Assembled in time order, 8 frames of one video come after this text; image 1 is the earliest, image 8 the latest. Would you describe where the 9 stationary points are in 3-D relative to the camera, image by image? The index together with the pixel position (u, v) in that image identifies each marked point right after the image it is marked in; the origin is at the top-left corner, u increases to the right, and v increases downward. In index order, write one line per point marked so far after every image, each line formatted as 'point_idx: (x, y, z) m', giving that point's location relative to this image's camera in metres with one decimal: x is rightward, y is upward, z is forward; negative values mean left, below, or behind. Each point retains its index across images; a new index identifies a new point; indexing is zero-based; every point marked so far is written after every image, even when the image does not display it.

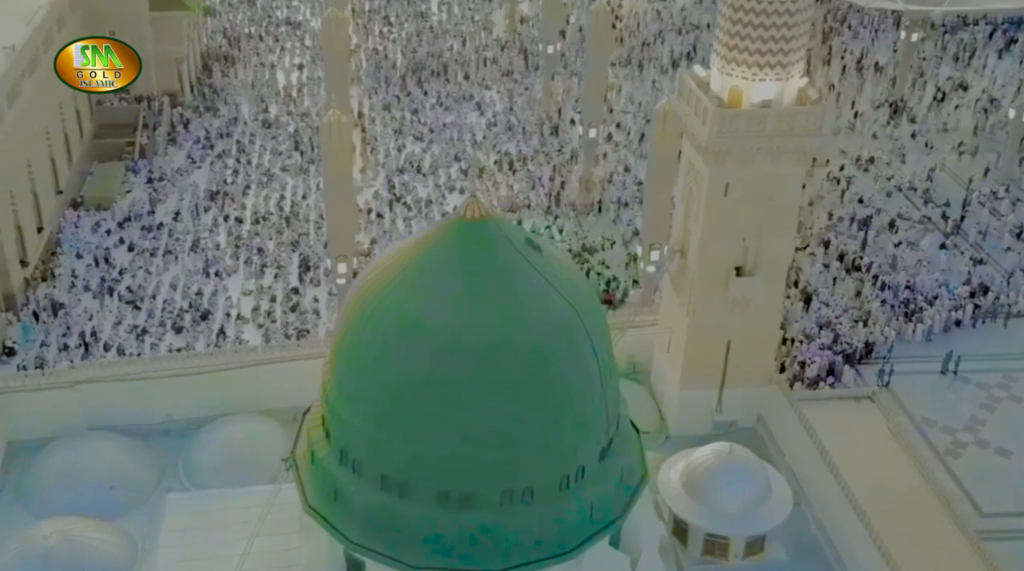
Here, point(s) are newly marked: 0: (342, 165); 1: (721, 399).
0: (-2.5, +1.9, +17.9) m
1: (+2.6, -1.4, +15.0) m
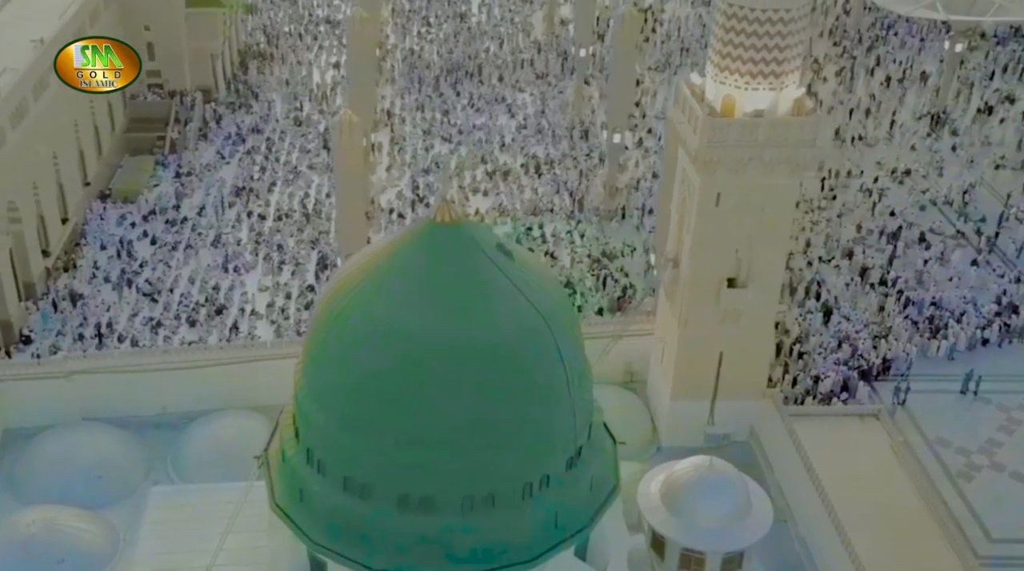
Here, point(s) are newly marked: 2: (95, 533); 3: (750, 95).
0: (-2.4, +1.9, +18.0) m
1: (+2.5, -1.6, +14.8) m
2: (-4.6, -2.7, +13.0) m
3: (+2.6, +2.1, +13.1) m
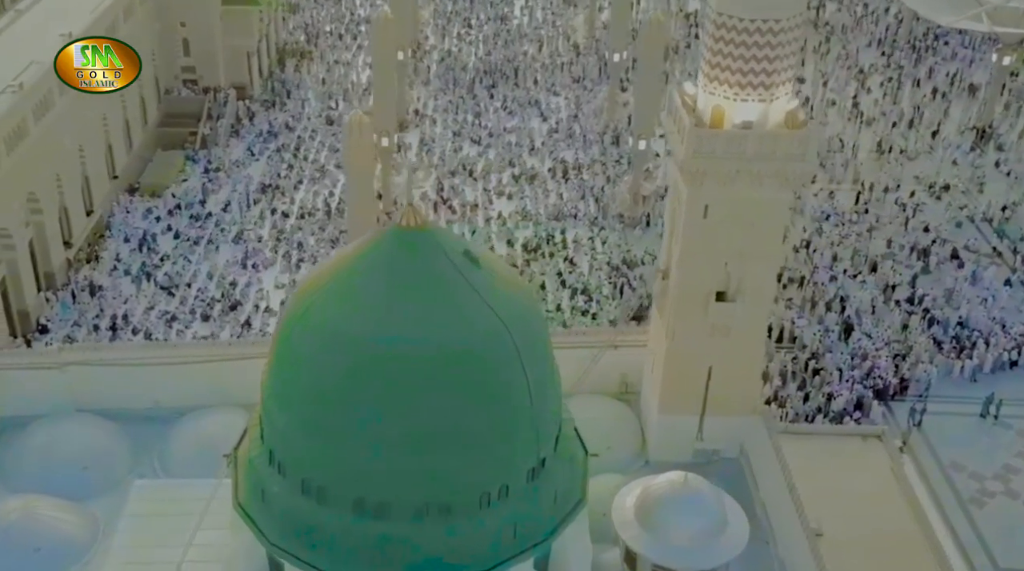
0: (-2.2, +1.9, +18.0) m
1: (+2.3, -1.7, +14.6) m
2: (-4.9, -2.7, +13.1) m
3: (+2.5, +1.9, +12.8) m
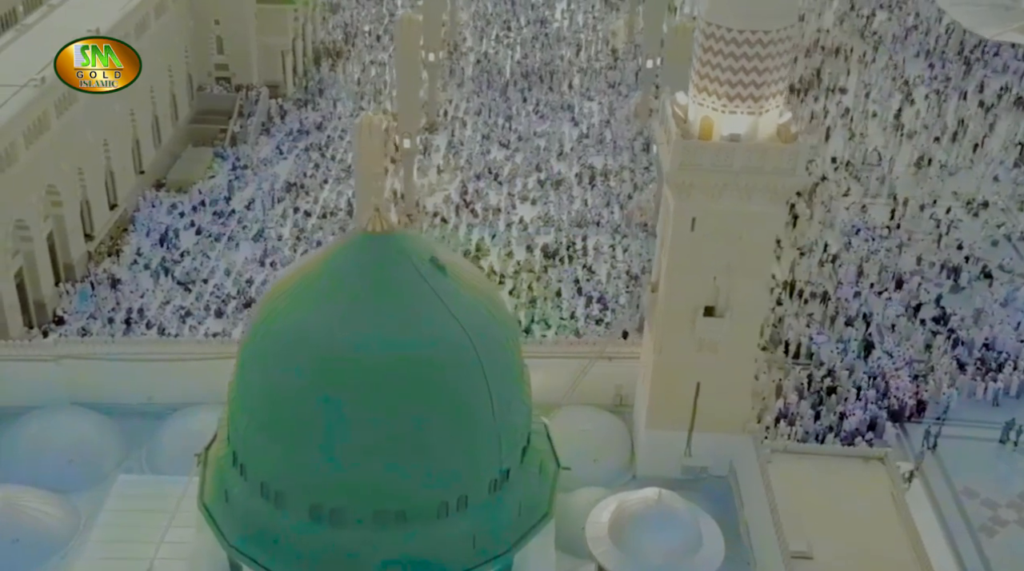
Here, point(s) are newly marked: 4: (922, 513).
0: (-2.1, +1.9, +18.0) m
1: (+2.2, -1.9, +14.3) m
2: (-5.1, -2.6, +13.3) m
3: (+2.3, +1.8, +12.6) m
4: (+6.1, -3.4, +17.6) m
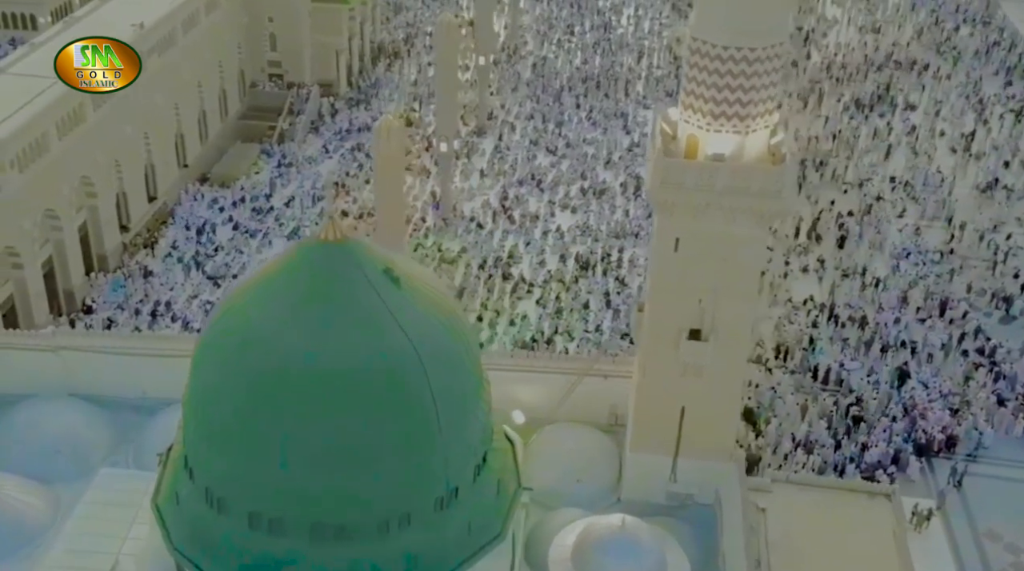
0: (-1.8, +1.8, +17.9) m
1: (+1.9, -2.1, +13.9) m
2: (-5.5, -2.5, +13.5) m
3: (+2.1, +1.5, +12.1) m
4: (+6.1, -3.8, +16.8) m
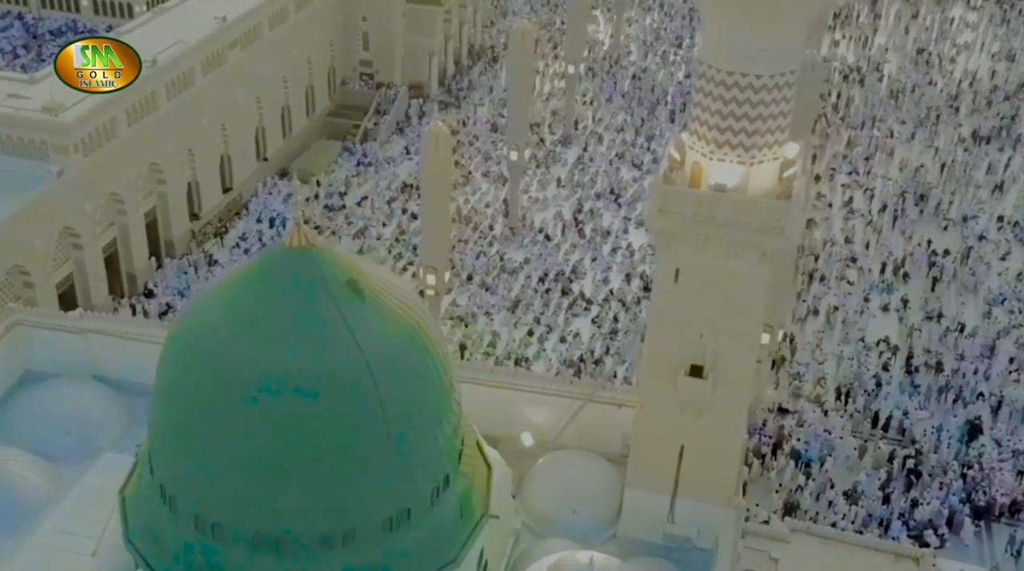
0: (-1.1, +1.7, +17.7) m
1: (+1.8, -2.5, +13.2) m
2: (-5.6, -2.3, +13.8) m
3: (+2.0, +1.2, +11.5) m
4: (+6.1, -4.5, +15.6) m
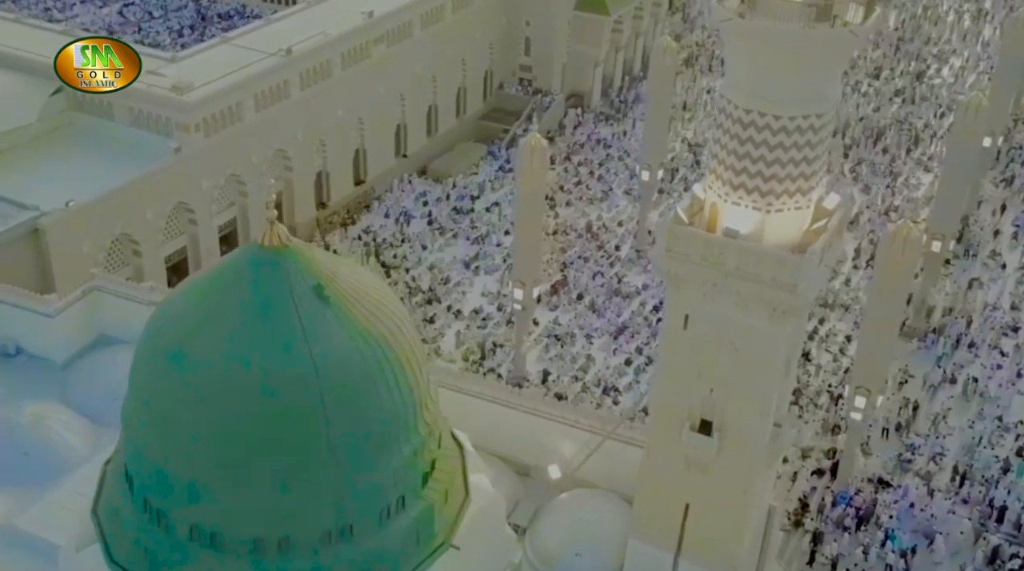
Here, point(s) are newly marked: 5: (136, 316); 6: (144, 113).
0: (+0.3, +1.4, +17.2) m
1: (+1.7, -3.0, +12.3) m
2: (-5.3, -1.9, +14.4) m
3: (+1.9, +0.7, +10.5) m
4: (+6.1, -5.5, +13.7) m
5: (-5.1, -0.4, +16.3) m
6: (-5.8, +2.7, +18.5) m
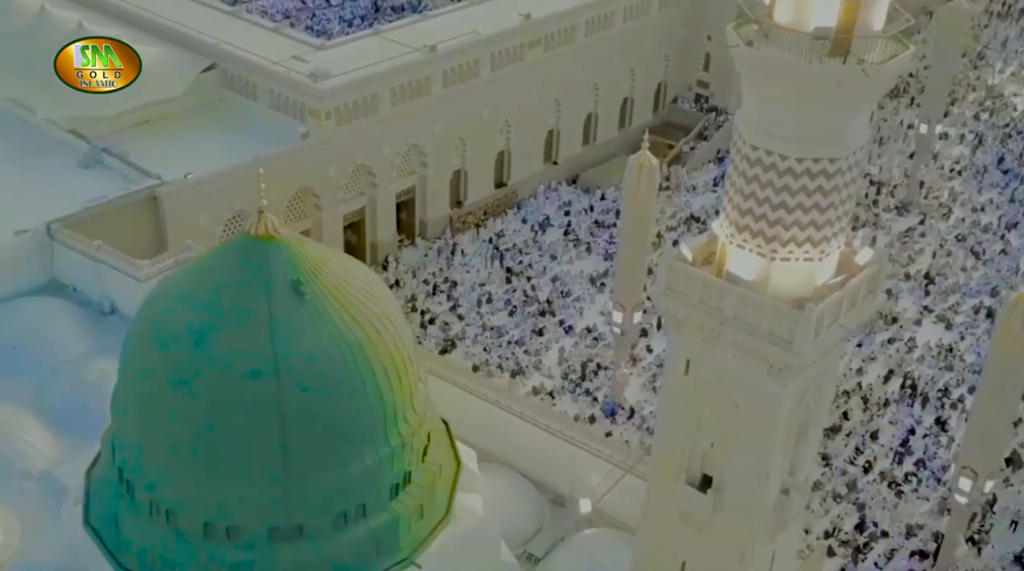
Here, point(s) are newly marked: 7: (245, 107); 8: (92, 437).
0: (+1.8, +1.1, +16.4) m
1: (+1.5, -3.3, +11.3) m
2: (-4.7, -1.5, +14.9) m
3: (+1.8, +0.3, +9.5) m
4: (+5.8, -6.4, +11.7) m
5: (-3.9, -0.1, +16.7) m
6: (-3.7, +3.1, +19.0) m
7: (-4.4, +2.9, +19.6) m
8: (-4.9, -1.8, +14.6) m
